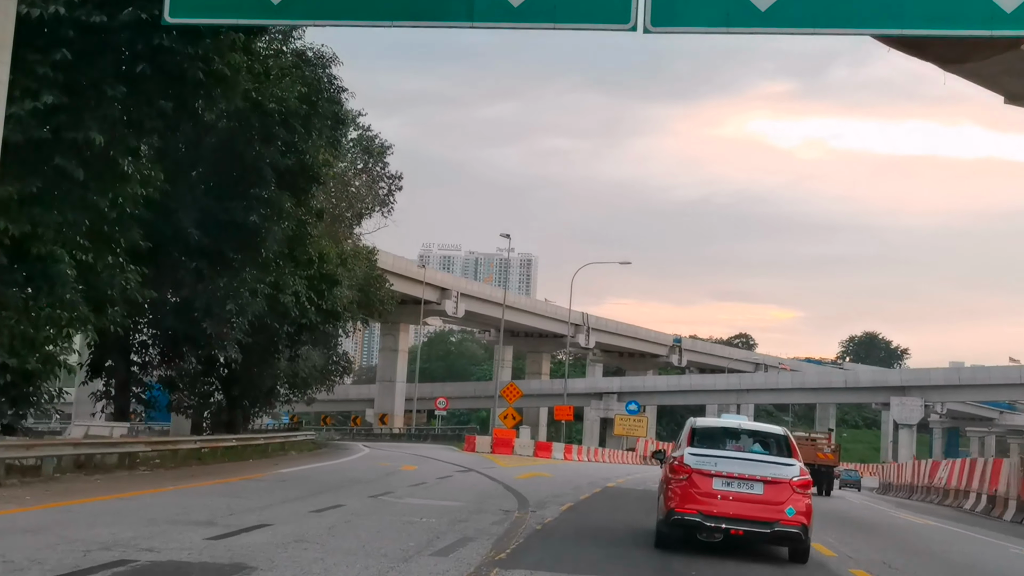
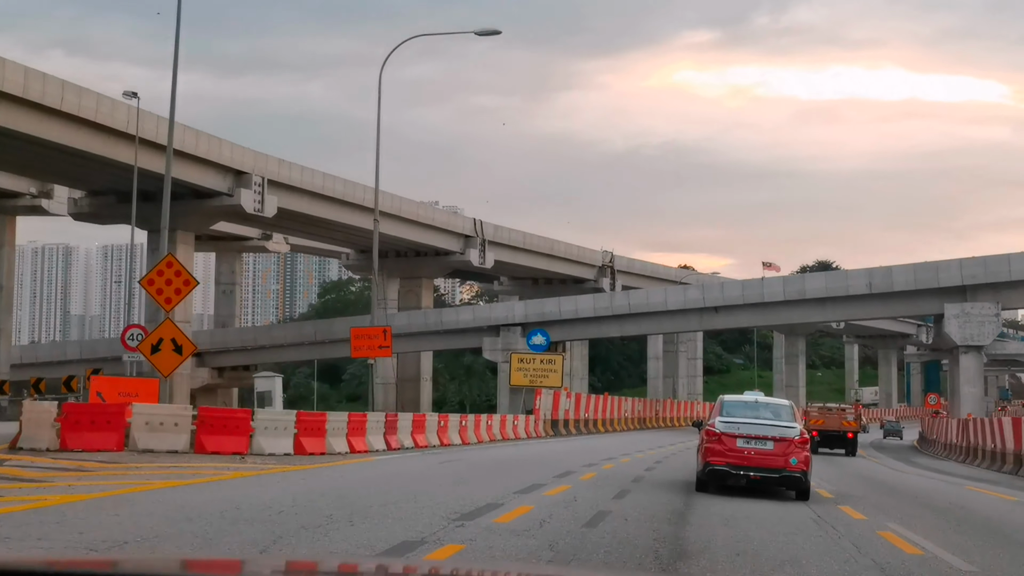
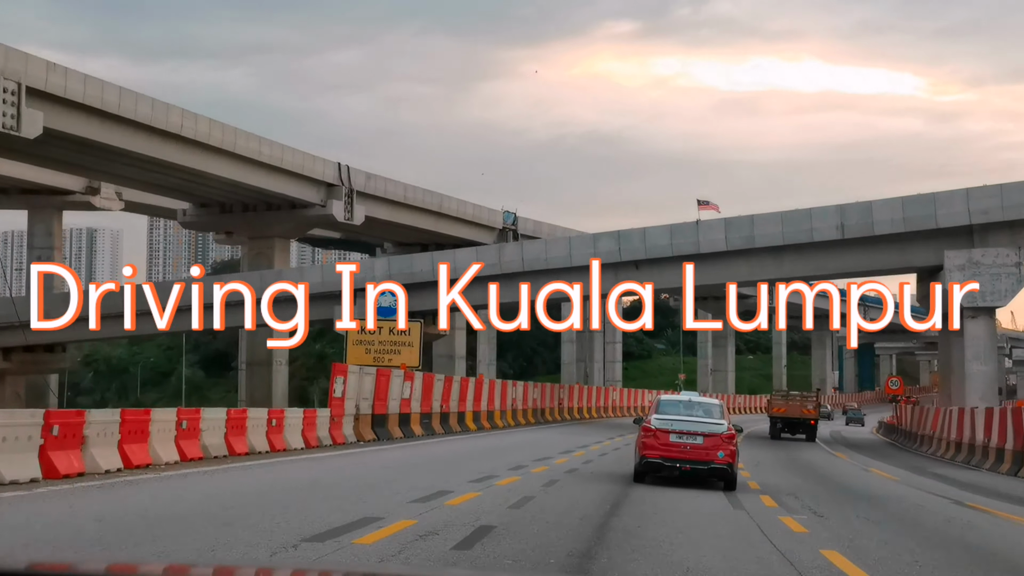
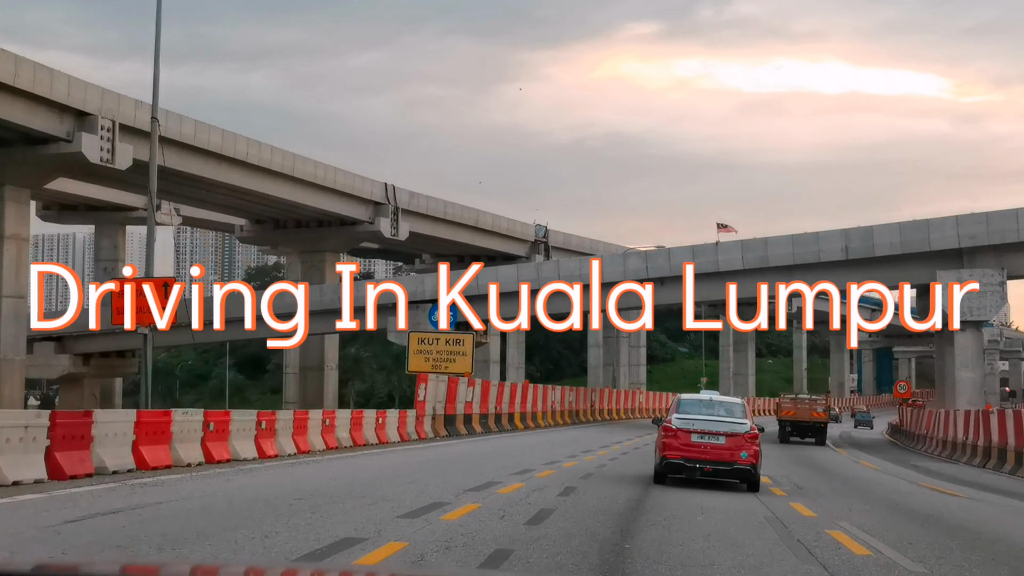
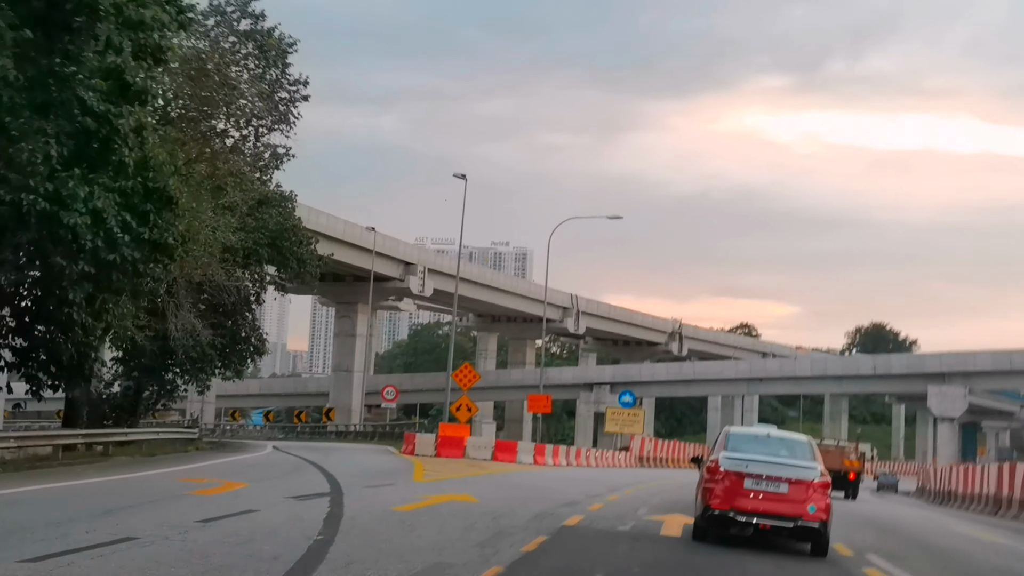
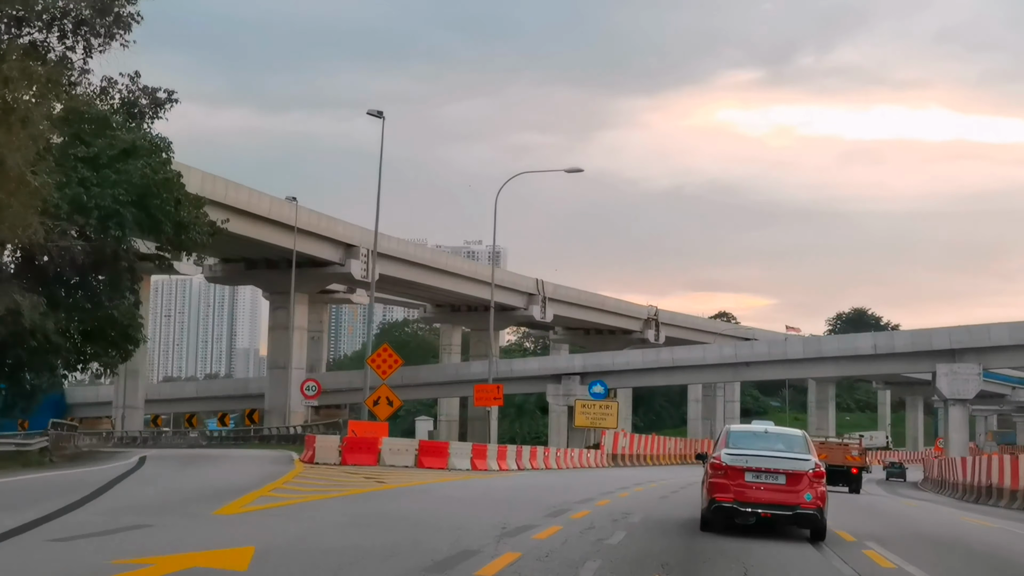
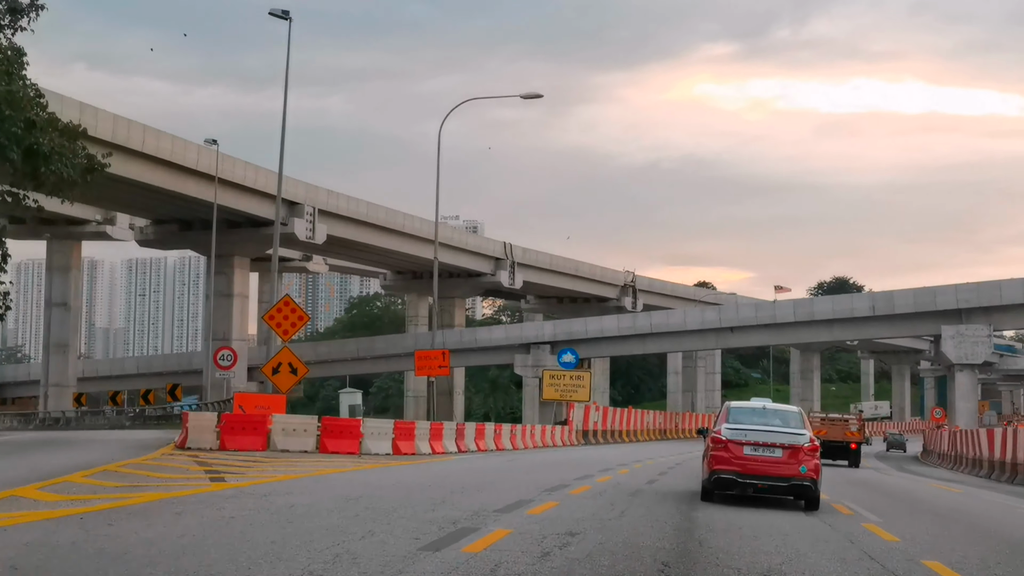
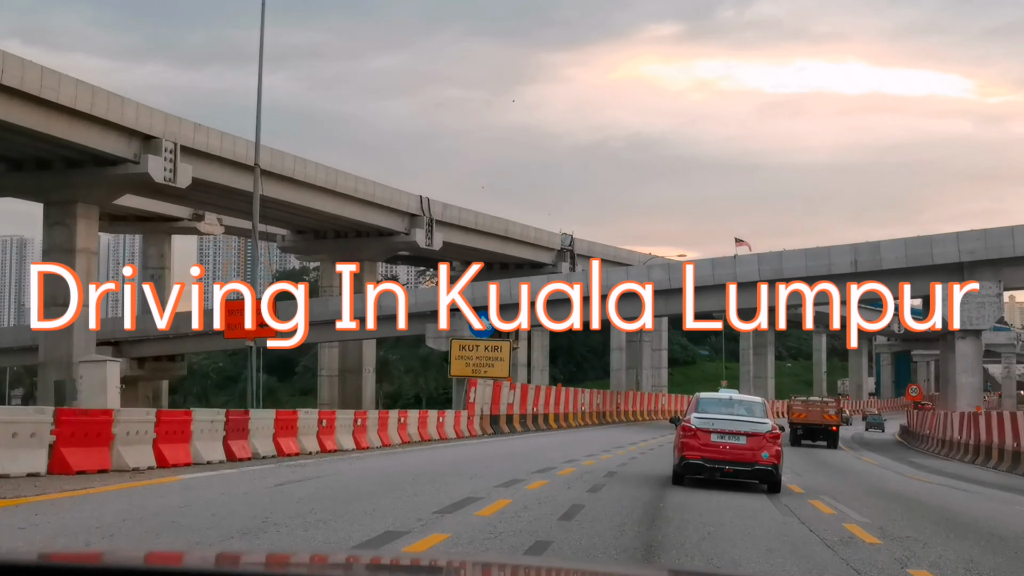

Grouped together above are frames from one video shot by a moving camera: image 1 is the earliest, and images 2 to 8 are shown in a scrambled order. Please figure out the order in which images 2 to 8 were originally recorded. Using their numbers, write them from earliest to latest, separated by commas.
5, 6, 7, 2, 8, 4, 3
